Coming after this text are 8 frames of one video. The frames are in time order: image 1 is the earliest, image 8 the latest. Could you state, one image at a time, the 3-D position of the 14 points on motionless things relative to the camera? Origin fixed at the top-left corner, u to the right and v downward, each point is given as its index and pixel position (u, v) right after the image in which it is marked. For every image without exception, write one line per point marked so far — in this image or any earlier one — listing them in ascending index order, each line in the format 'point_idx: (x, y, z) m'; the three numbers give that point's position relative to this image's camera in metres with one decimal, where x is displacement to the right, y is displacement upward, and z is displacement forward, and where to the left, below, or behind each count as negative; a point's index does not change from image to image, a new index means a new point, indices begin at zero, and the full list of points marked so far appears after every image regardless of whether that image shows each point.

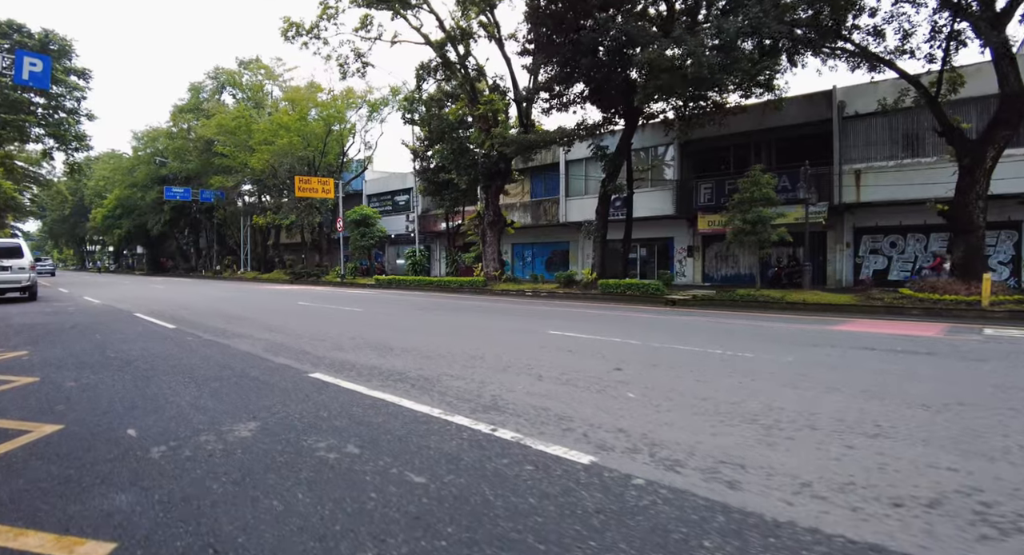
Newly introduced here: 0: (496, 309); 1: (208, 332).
0: (-0.5, -0.8, +14.0) m
1: (-4.7, -0.9, +8.7) m
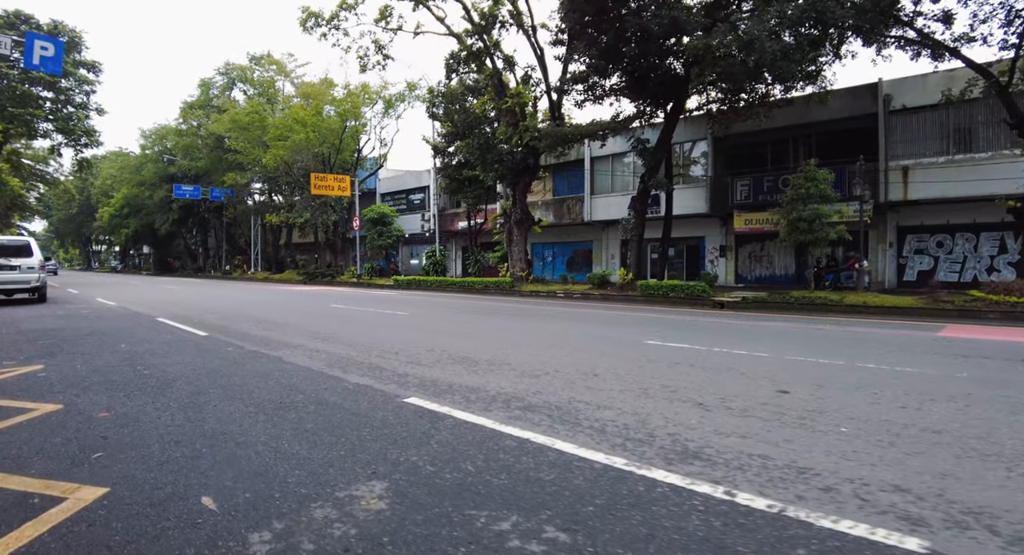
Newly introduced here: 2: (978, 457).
0: (+0.8, -0.8, +12.8) m
1: (-3.5, -0.8, +7.5) m
2: (+2.8, -1.1, +3.3) m
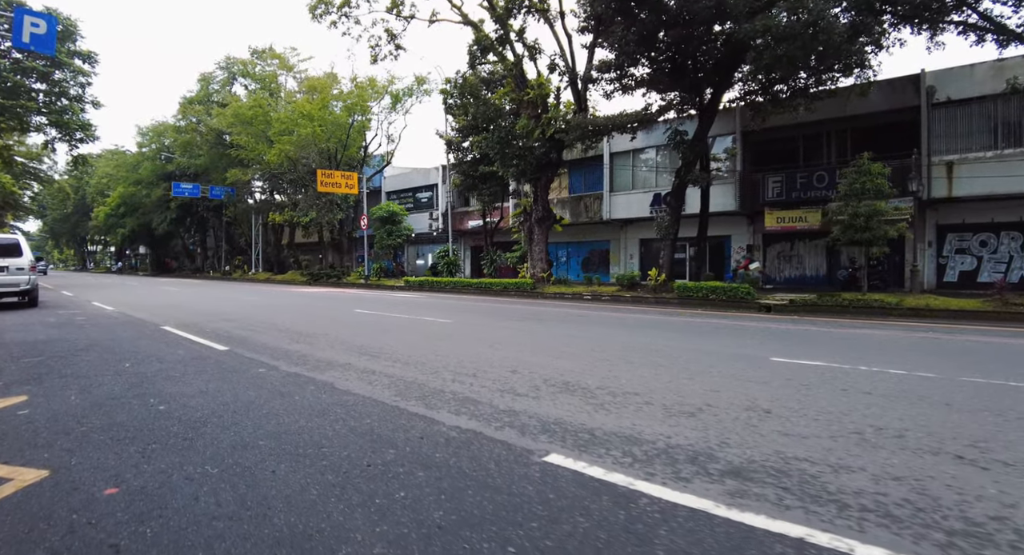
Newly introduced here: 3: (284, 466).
0: (+1.7, -0.8, +11.5) m
1: (-2.5, -0.9, +6.2) m
2: (+3.9, -1.1, +2.0) m
3: (-1.2, -1.0, +2.8) m
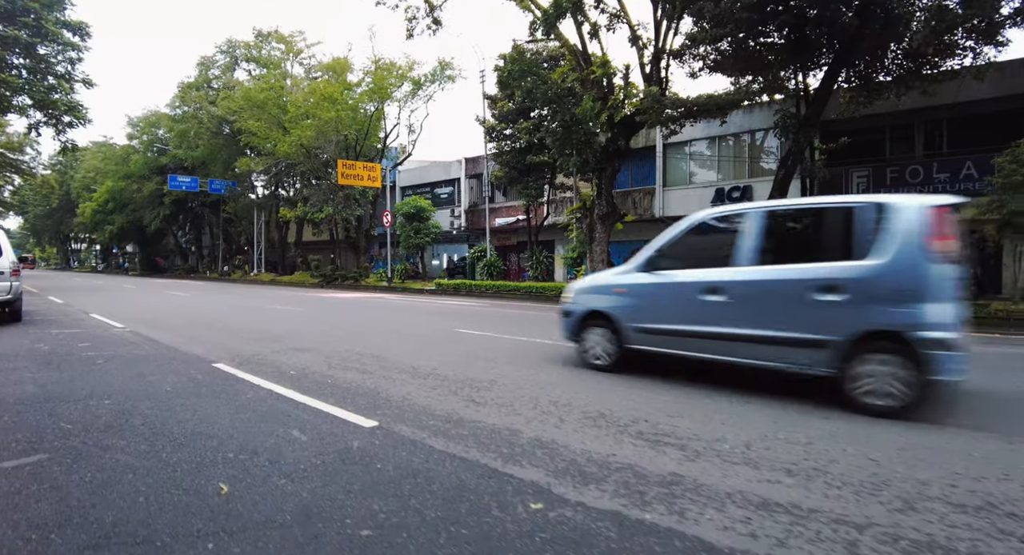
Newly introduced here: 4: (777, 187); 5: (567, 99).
0: (+4.1, -1.0, +8.8) m
1: (0.0, -1.0, +3.4) m
2: (+6.4, -1.2, -0.7) m
3: (+1.4, -1.1, 0.0) m
4: (+7.9, +2.7, +16.5) m
5: (+1.8, +6.3, +19.3) m
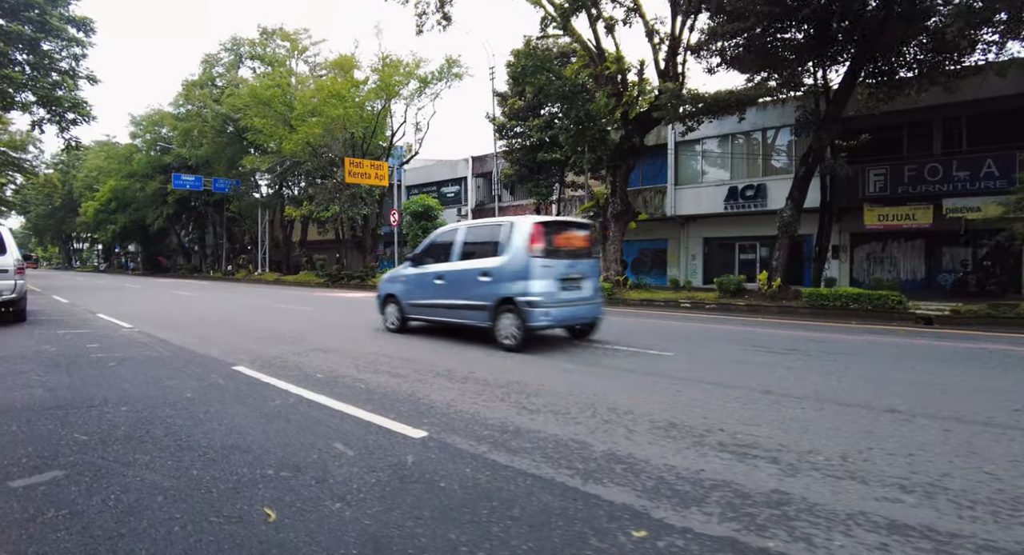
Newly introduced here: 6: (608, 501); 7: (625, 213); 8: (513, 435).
0: (+4.5, -0.9, +8.4) m
1: (+0.4, -1.0, +3.0) m
2: (+6.8, -1.2, -1.0) m
3: (+1.7, -1.1, -0.3) m
4: (+8.3, +2.7, +16.1) m
5: (+2.2, +6.3, +18.9) m
6: (+0.4, -1.0, +2.4) m
7: (+3.9, +2.2, +18.9) m
8: (0.0, -0.9, +3.3) m
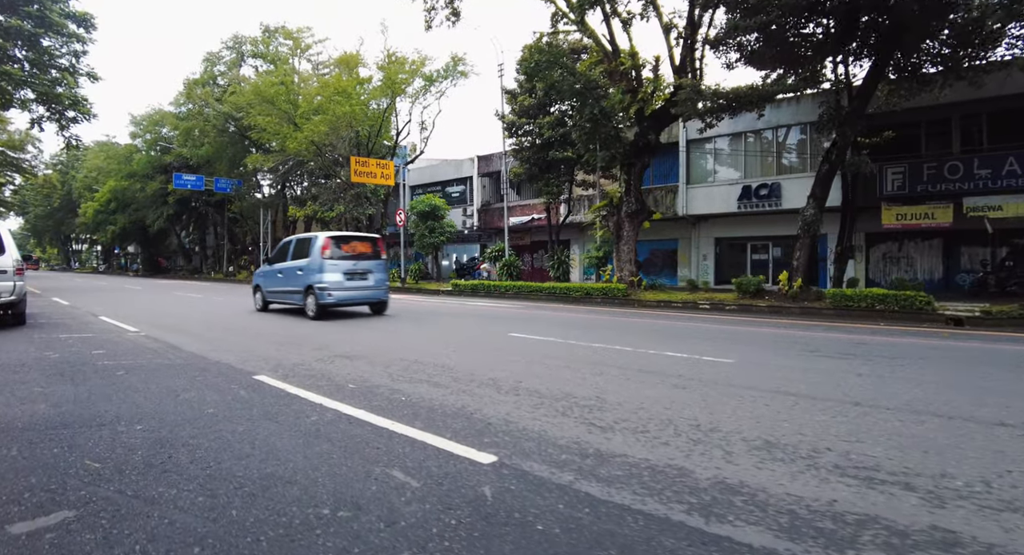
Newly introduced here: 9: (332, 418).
0: (+4.9, -0.9, +8.0) m
1: (+0.8, -0.9, +2.5) m
2: (+7.2, -1.2, -1.5) m
3: (+2.2, -1.0, -0.8) m
4: (+8.7, +2.7, +15.7) m
5: (+2.6, +6.3, +18.5) m
6: (+0.8, -1.0, +1.9) m
7: (+4.3, +2.2, +18.4) m
8: (+0.4, -0.9, +2.8) m
9: (-1.2, -0.9, +3.5) m
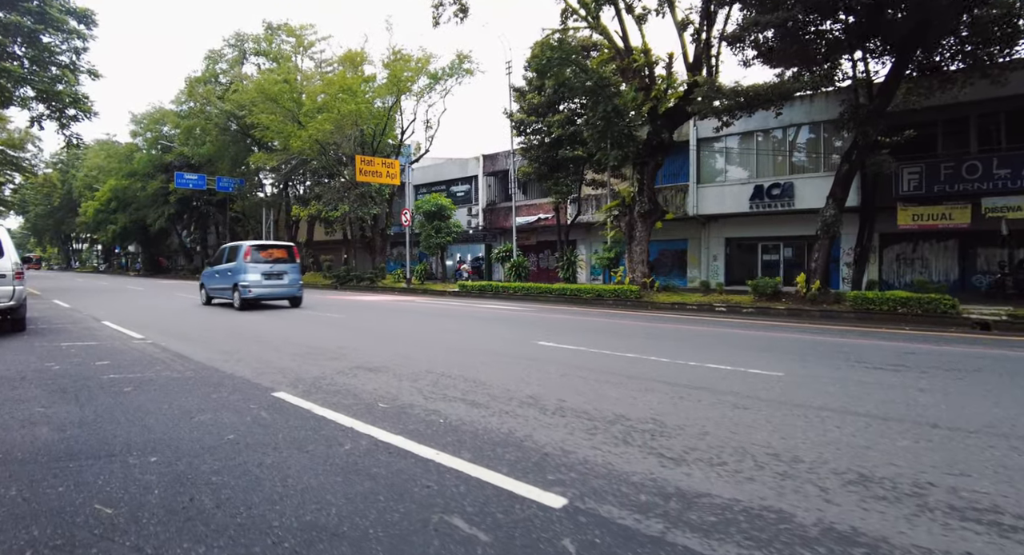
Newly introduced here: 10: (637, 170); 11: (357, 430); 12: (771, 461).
0: (+5.2, -1.0, +7.6) m
1: (+1.1, -1.0, +2.2) m
2: (+7.6, -1.3, -1.9) m
3: (+2.5, -1.1, -1.2) m
4: (+9.1, +2.7, +15.3) m
5: (+2.9, +6.2, +18.1) m
6: (+1.1, -1.0, +1.6) m
7: (+4.7, +2.2, +18.0) m
8: (+0.8, -1.0, +2.4) m
9: (-0.8, -1.0, +3.1) m
10: (+4.2, +3.7, +18.8) m
11: (-1.0, -1.0, +3.4) m
12: (+1.5, -1.0, +3.0) m
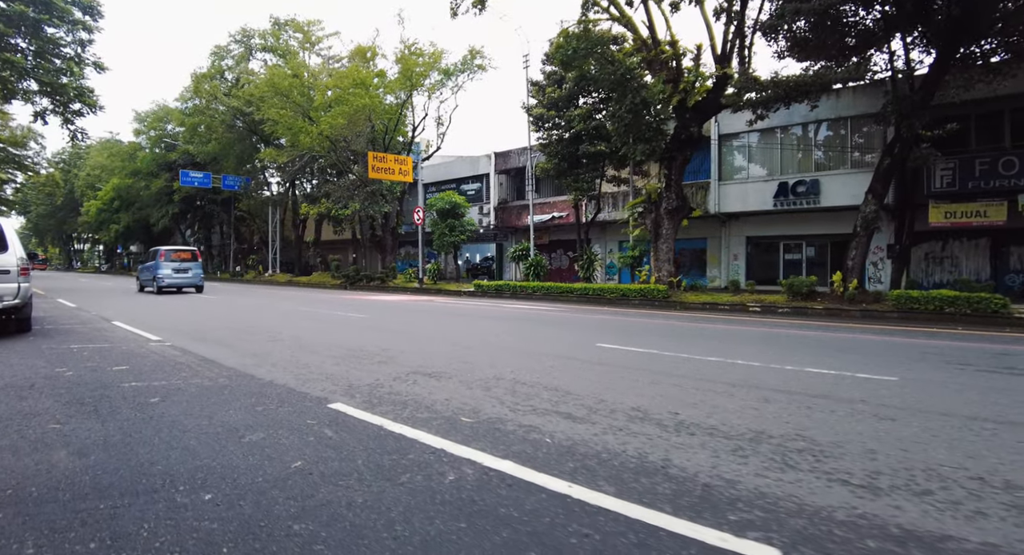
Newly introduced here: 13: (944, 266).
0: (+5.9, -1.0, +6.9) m
1: (+1.8, -0.9, +1.5) m
2: (+8.2, -1.2, -2.5) m
3: (+3.1, -1.0, -1.8) m
4: (+9.7, +2.7, +14.7) m
5: (+3.6, +6.2, +17.5) m
6: (+1.8, -1.0, +0.9) m
7: (+5.3, +2.2, +17.4) m
8: (+1.4, -0.9, +1.8) m
9: (-0.2, -0.9, +2.4) m
10: (+4.9, +3.7, +18.1) m
11: (-0.3, -0.9, +2.7) m
12: (+2.1, -0.9, +2.3) m
13: (+16.4, +0.4, +20.7) m
